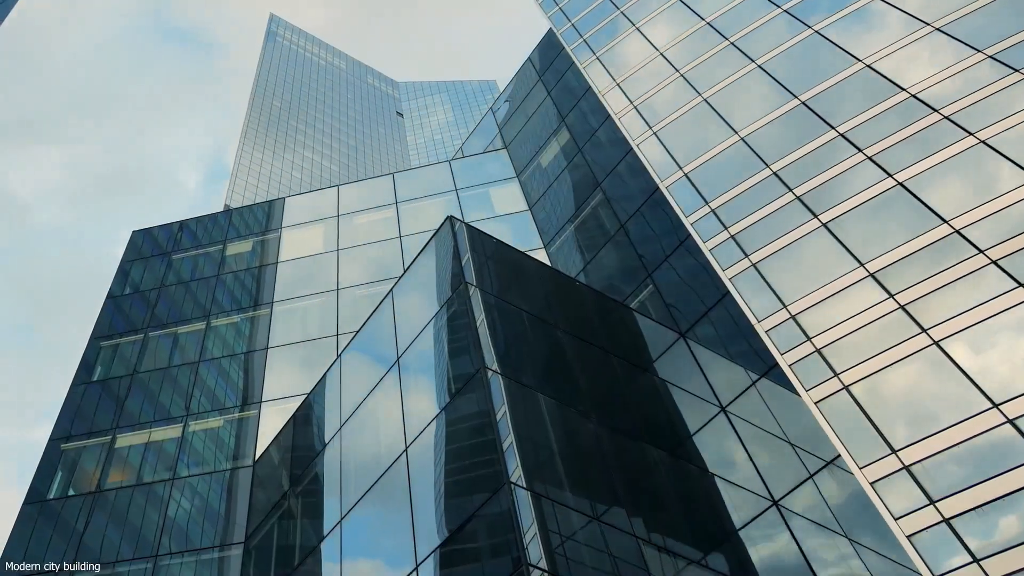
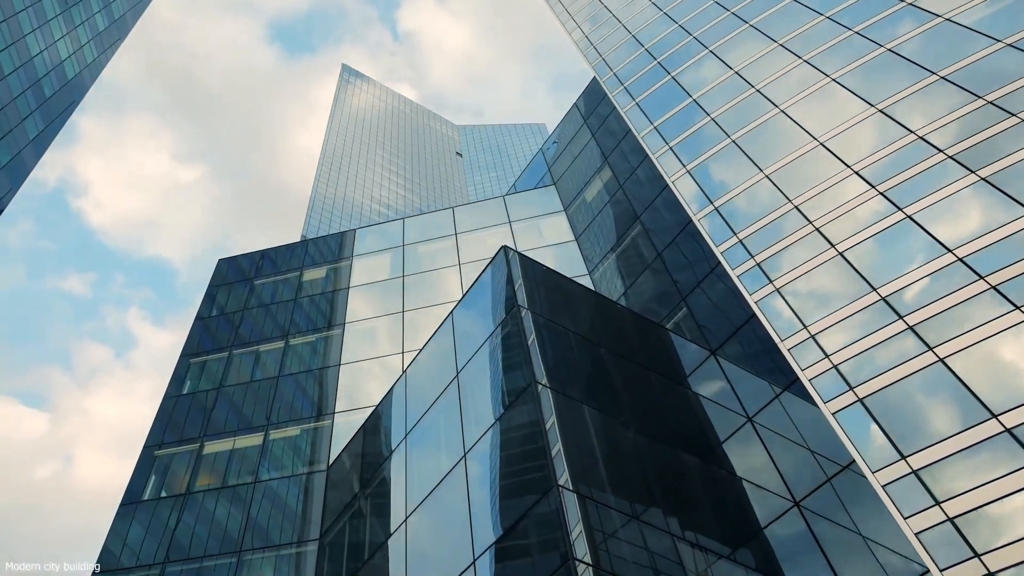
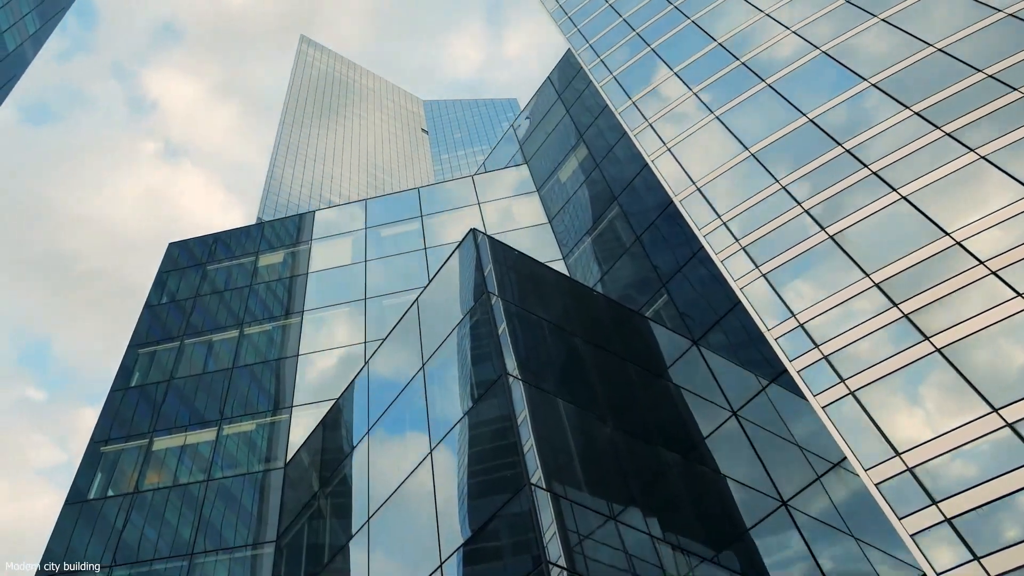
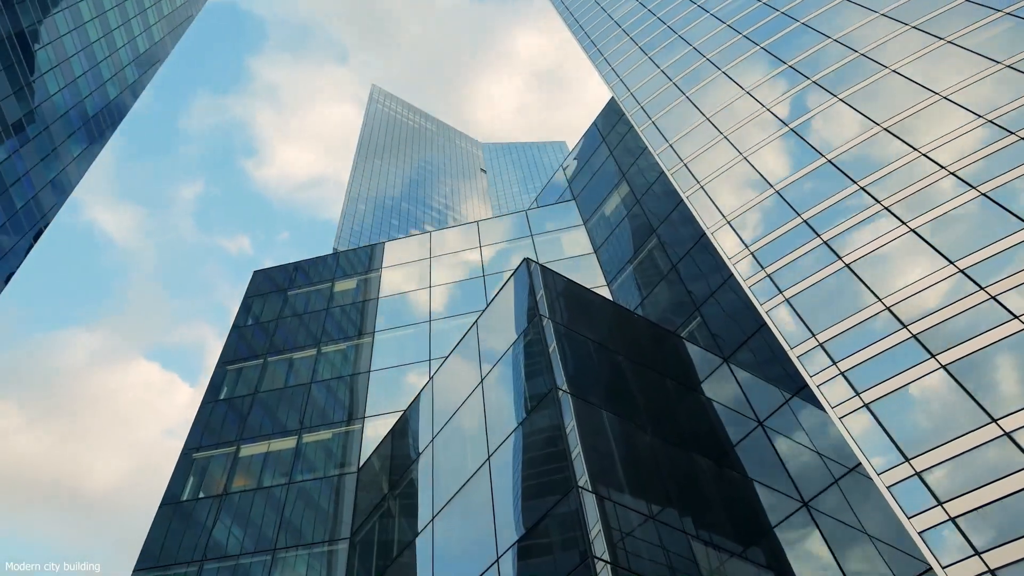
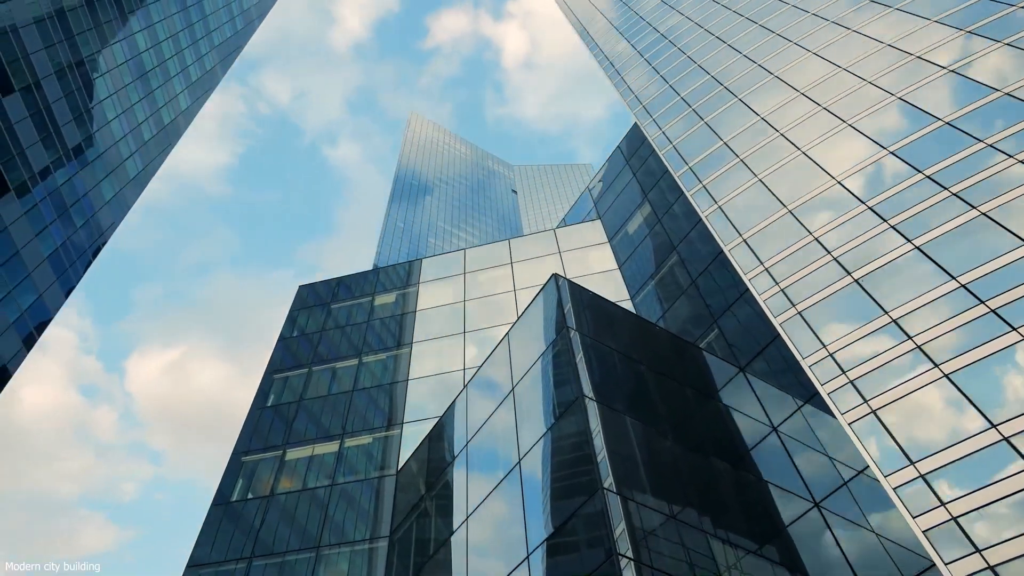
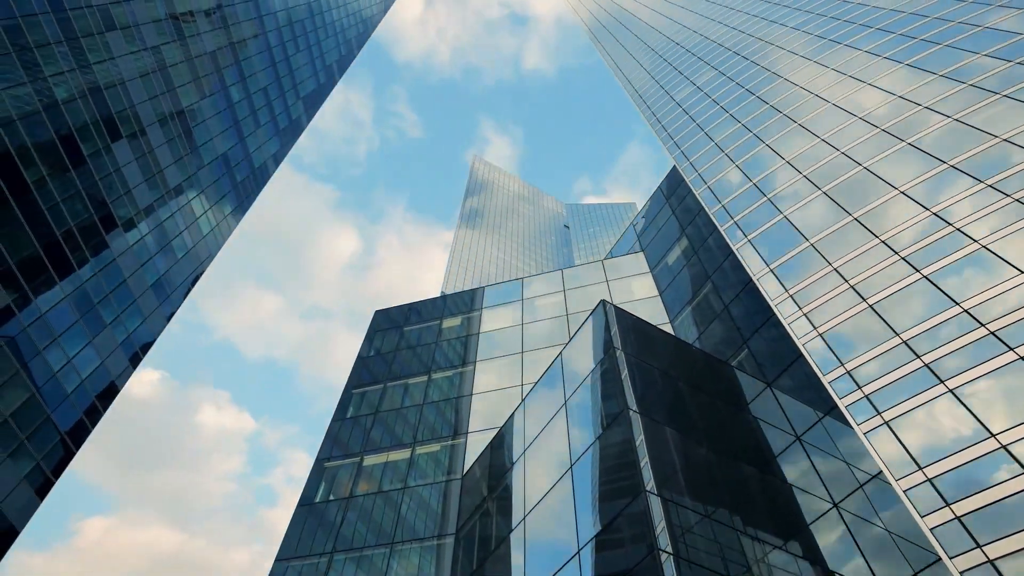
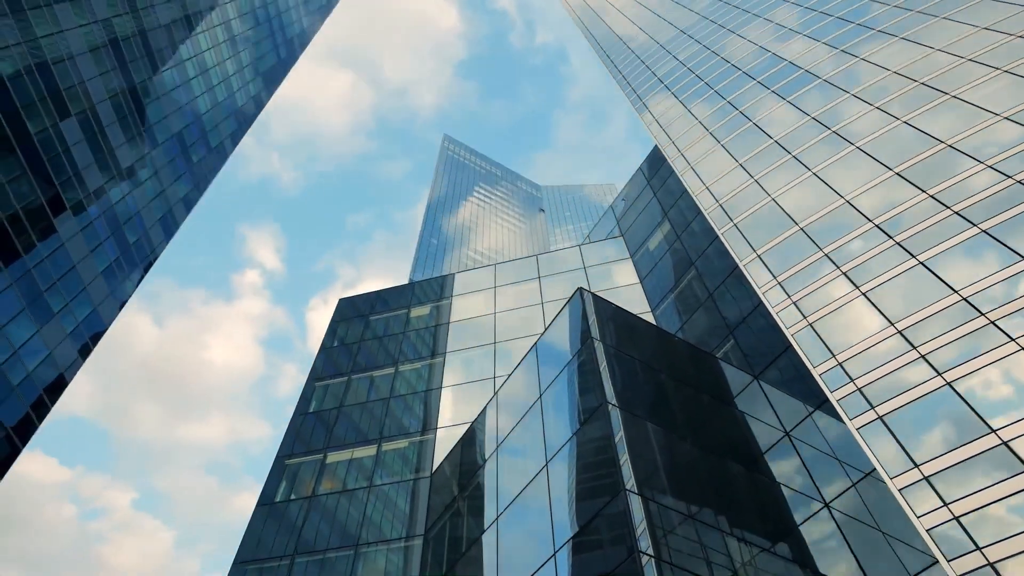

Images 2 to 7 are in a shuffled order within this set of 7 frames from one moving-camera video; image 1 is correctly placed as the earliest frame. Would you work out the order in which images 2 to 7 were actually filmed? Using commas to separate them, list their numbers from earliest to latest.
3, 2, 4, 5, 7, 6
